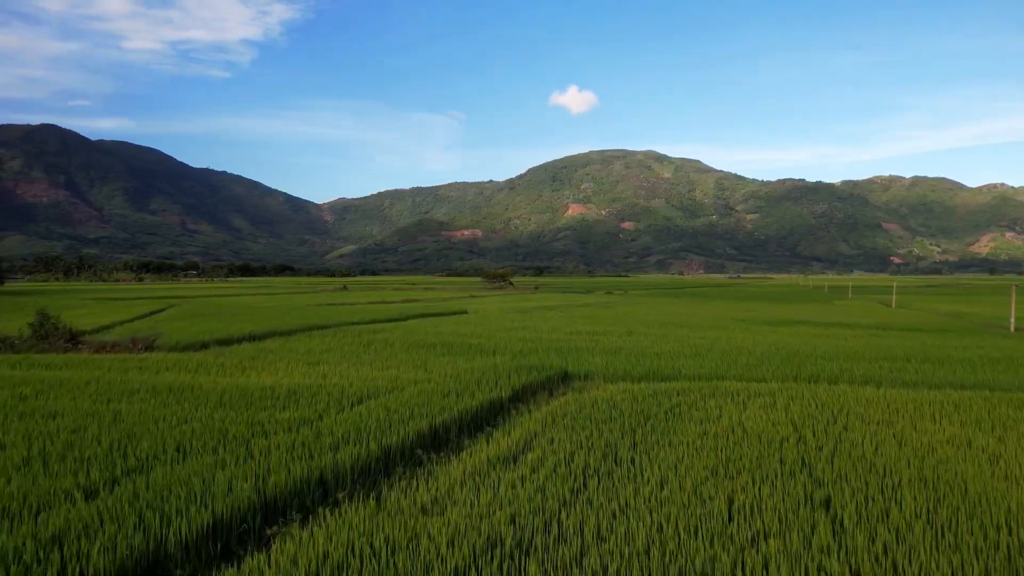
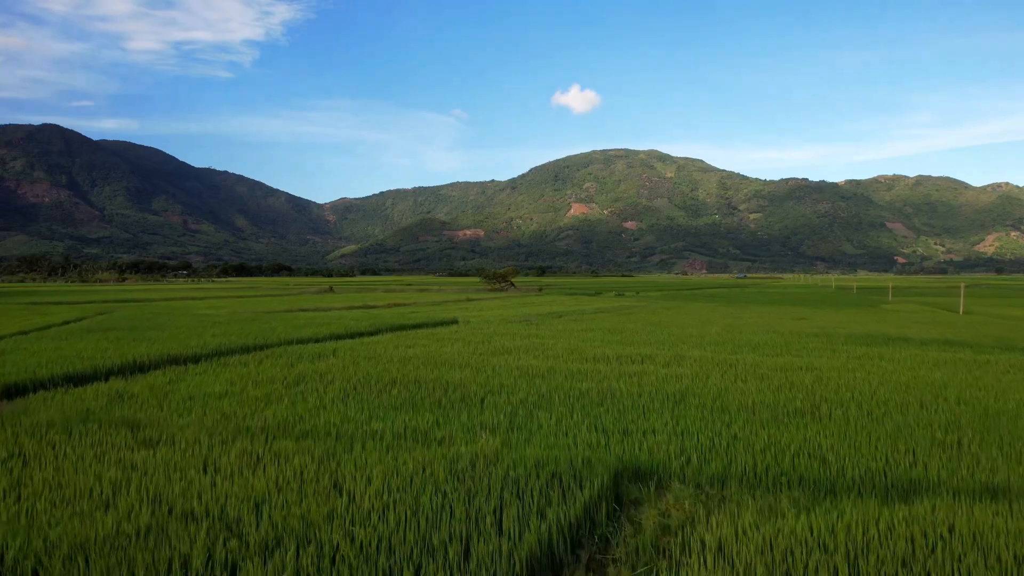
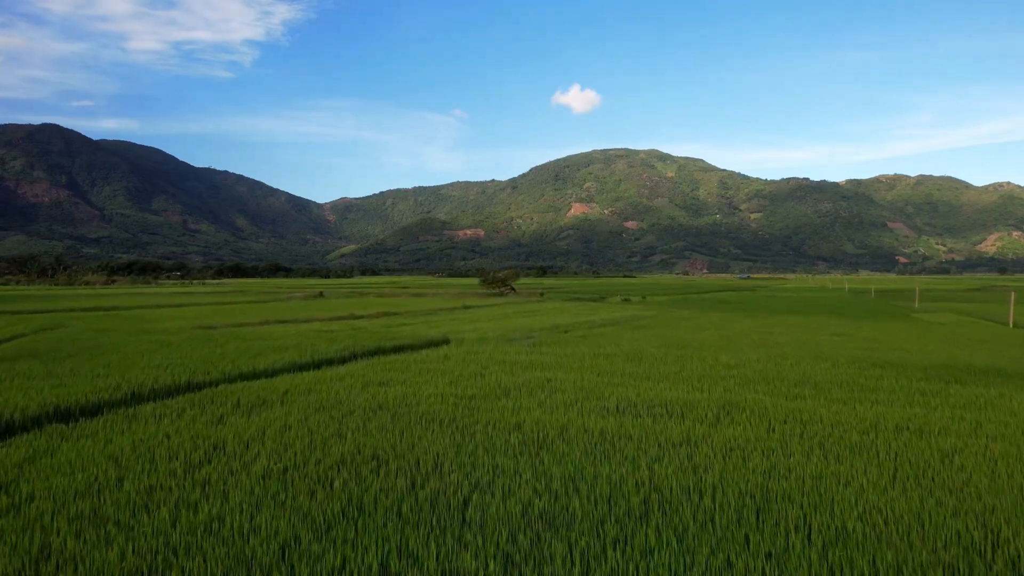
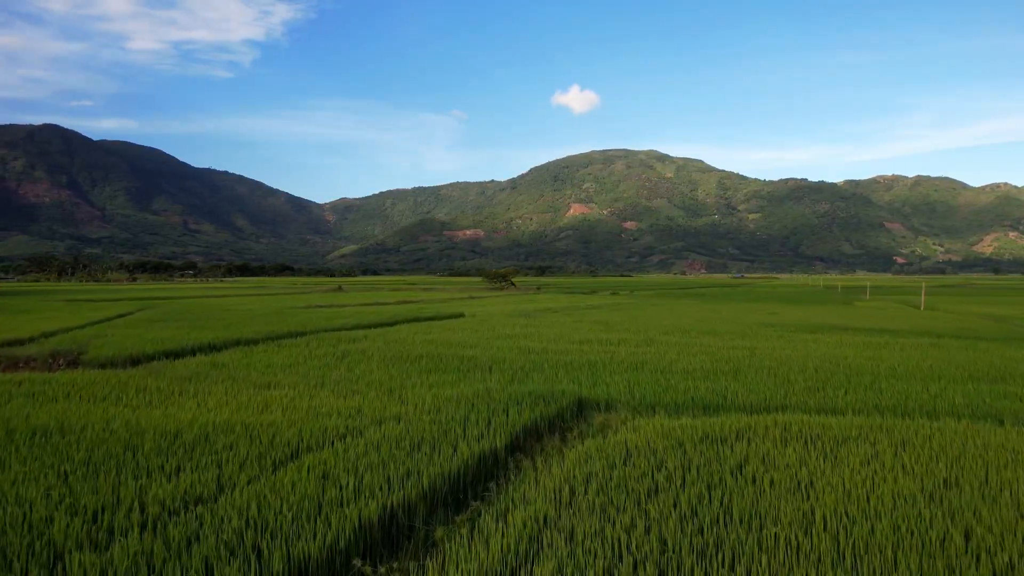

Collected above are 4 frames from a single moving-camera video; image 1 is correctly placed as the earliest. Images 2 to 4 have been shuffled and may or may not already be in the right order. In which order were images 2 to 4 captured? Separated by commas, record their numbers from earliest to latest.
4, 2, 3
